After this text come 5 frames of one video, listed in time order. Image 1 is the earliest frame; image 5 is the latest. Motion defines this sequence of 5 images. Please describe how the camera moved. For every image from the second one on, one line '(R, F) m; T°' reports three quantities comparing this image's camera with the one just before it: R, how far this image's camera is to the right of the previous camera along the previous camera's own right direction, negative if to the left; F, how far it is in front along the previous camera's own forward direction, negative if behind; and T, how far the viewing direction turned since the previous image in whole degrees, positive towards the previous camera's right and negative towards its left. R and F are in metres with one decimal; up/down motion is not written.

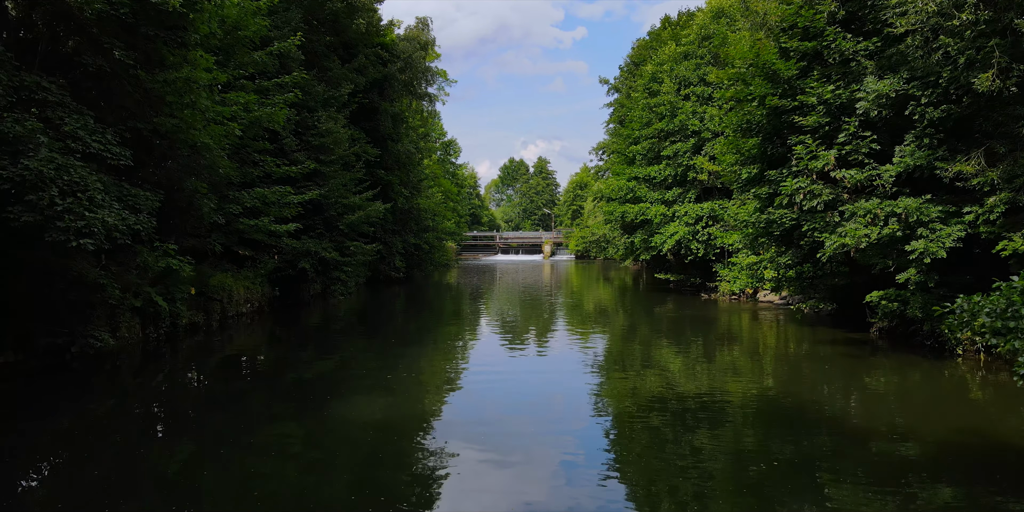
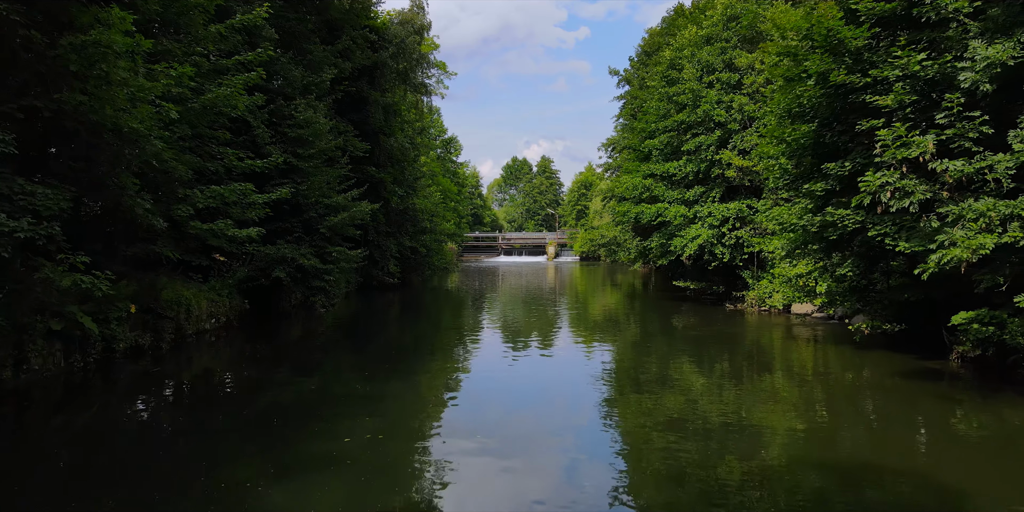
(0.0, +1.9) m; 0°
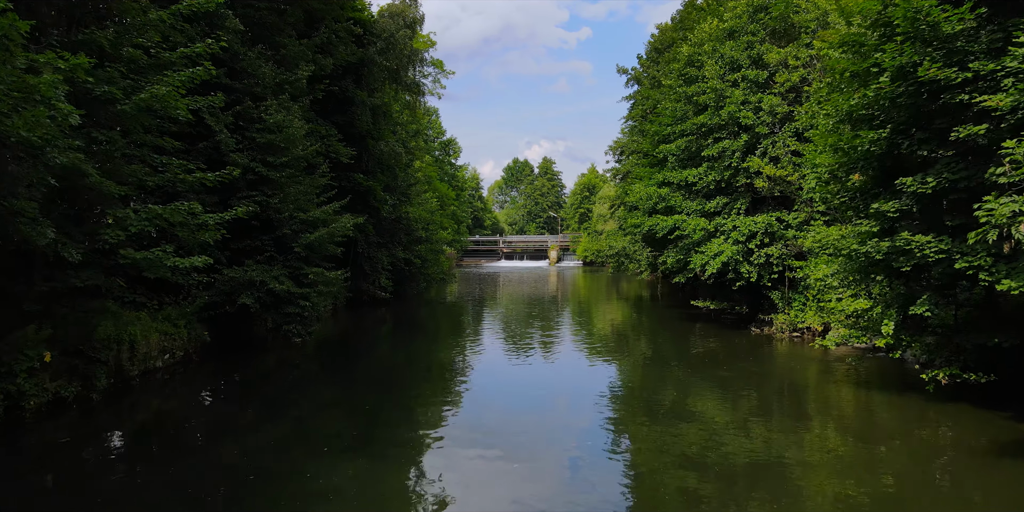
(0.0, +1.8) m; 0°
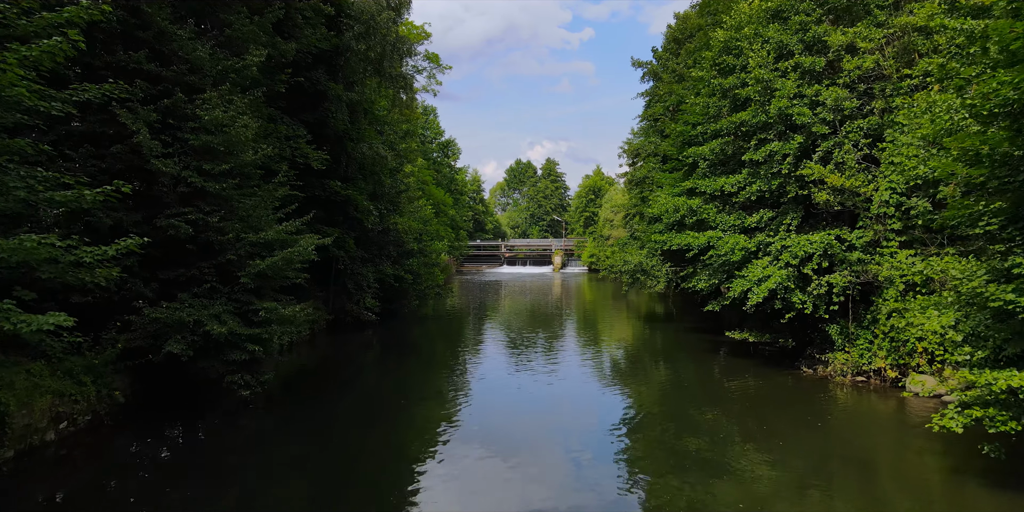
(0.0, +2.6) m; 0°
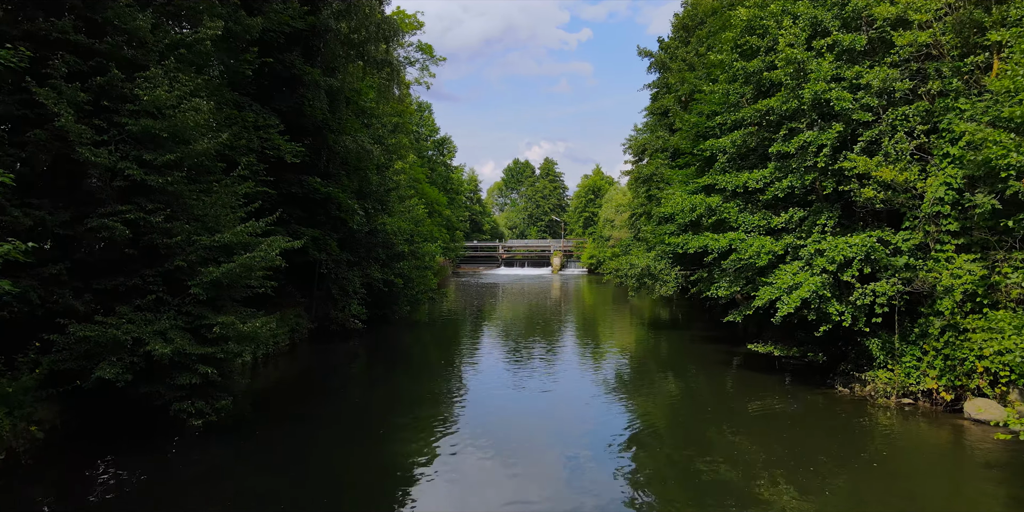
(0.0, +1.5) m; 0°
